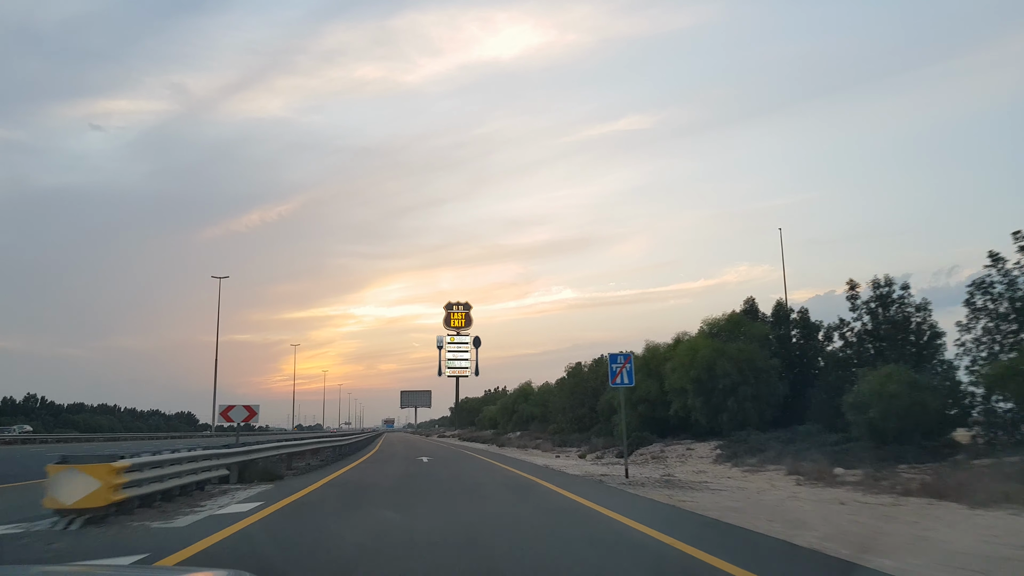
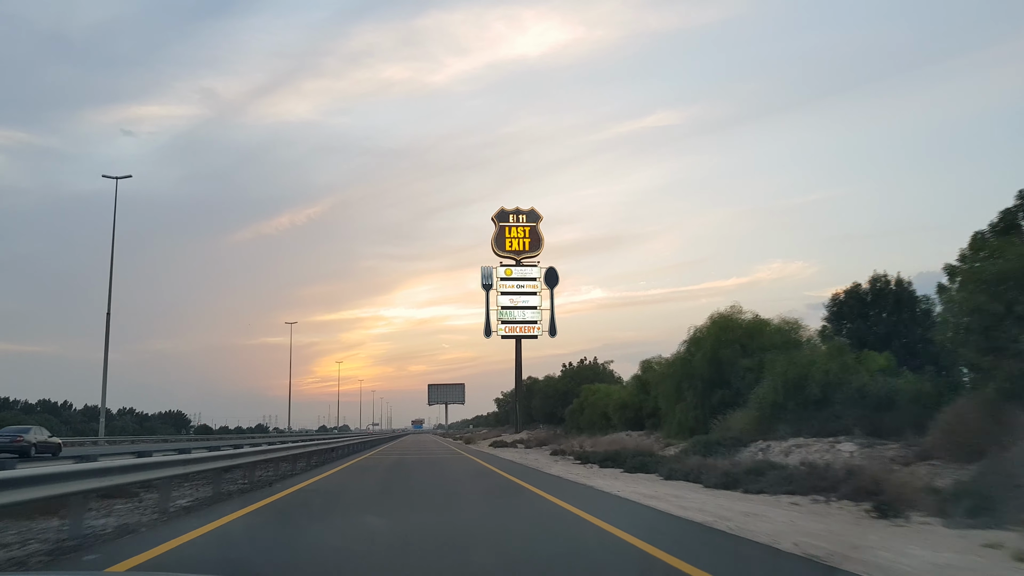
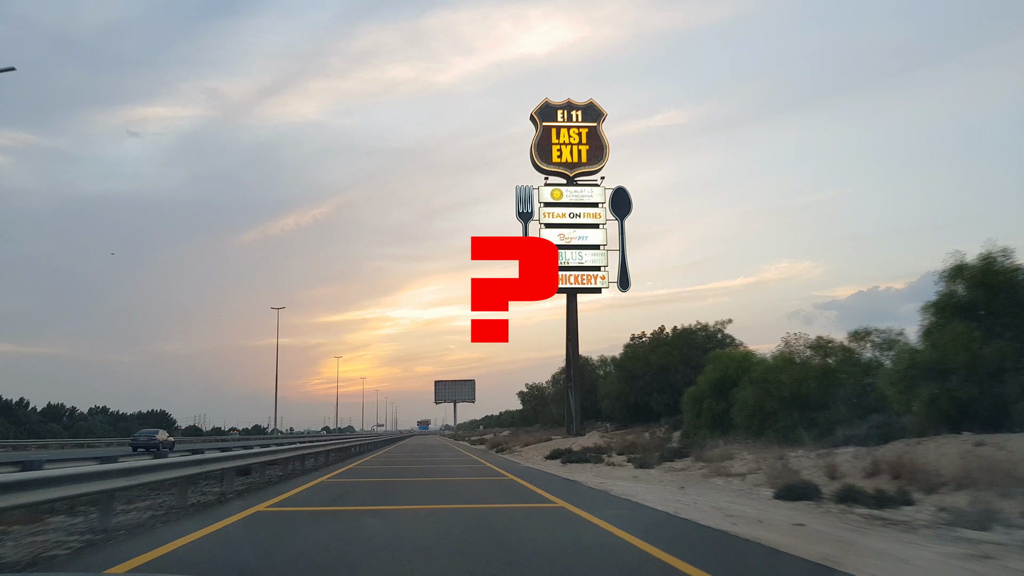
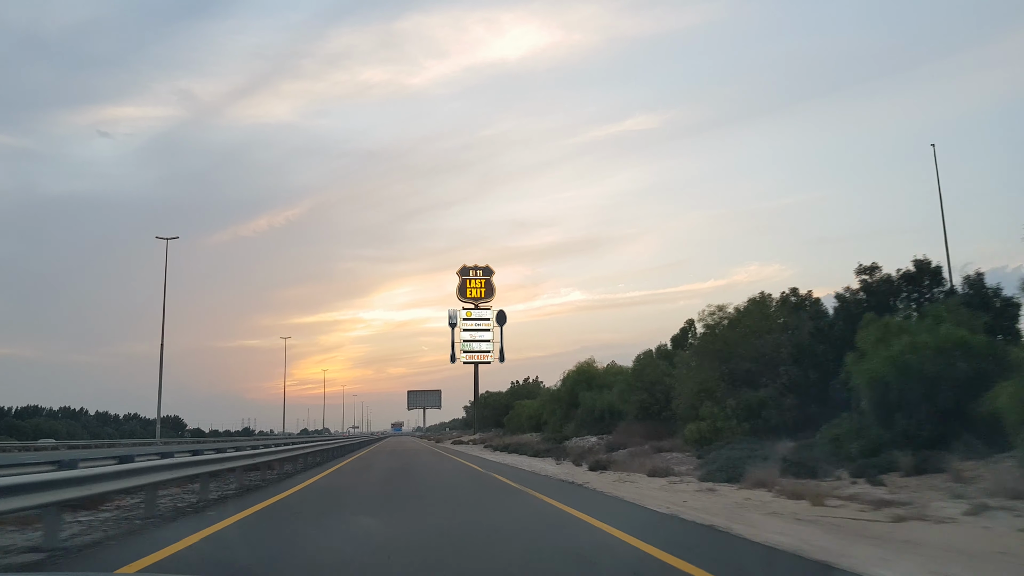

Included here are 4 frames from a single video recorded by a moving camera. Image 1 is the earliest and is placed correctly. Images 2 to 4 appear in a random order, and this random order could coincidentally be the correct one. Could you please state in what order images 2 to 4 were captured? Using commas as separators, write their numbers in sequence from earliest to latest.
4, 2, 3
